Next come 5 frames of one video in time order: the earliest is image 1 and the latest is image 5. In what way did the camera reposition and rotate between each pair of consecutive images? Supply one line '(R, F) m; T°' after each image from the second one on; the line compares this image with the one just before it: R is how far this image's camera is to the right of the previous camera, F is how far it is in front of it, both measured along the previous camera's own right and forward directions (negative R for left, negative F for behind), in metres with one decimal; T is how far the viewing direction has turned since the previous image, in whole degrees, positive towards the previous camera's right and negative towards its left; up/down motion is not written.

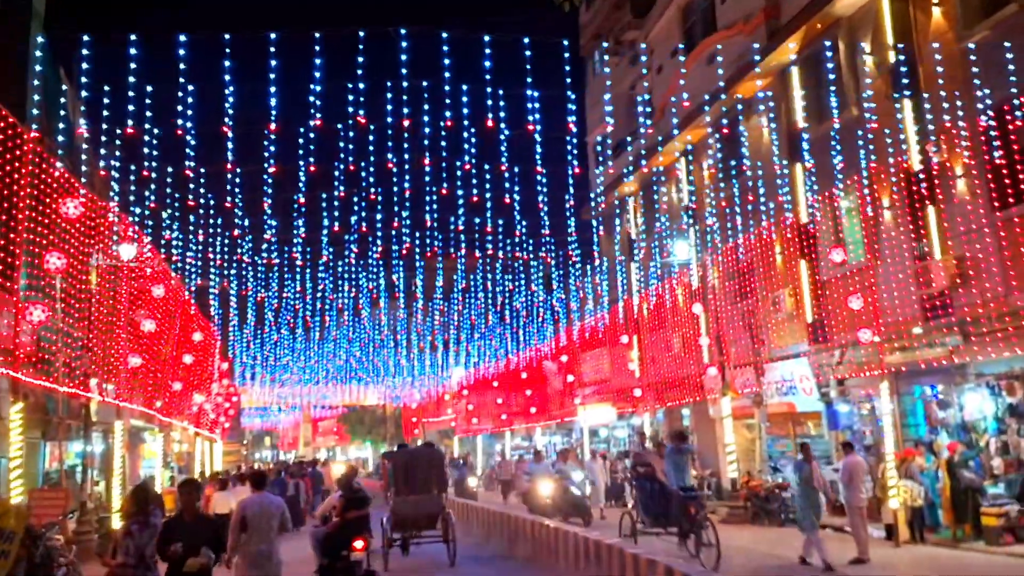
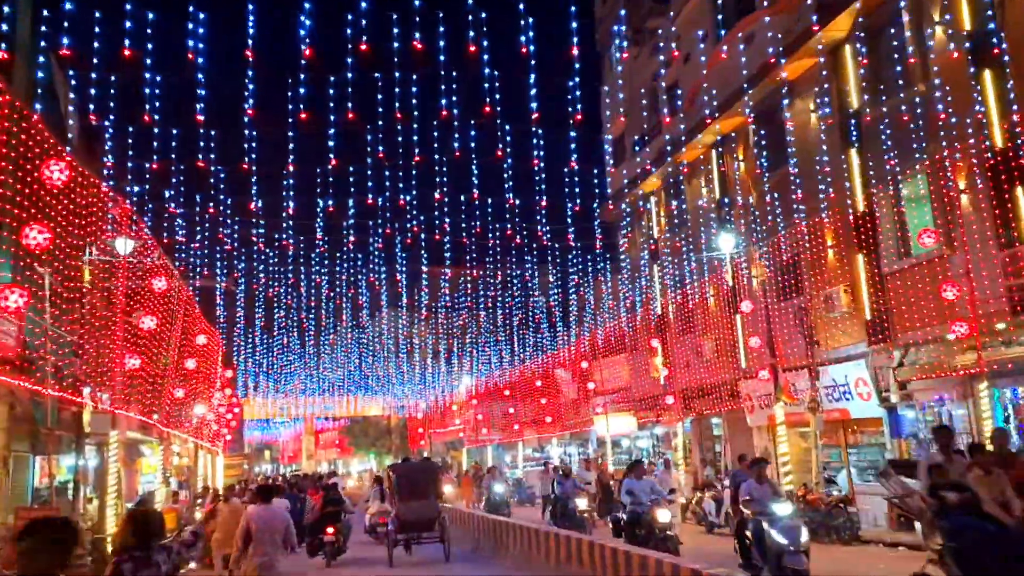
(-0.8, +1.8) m; 0°
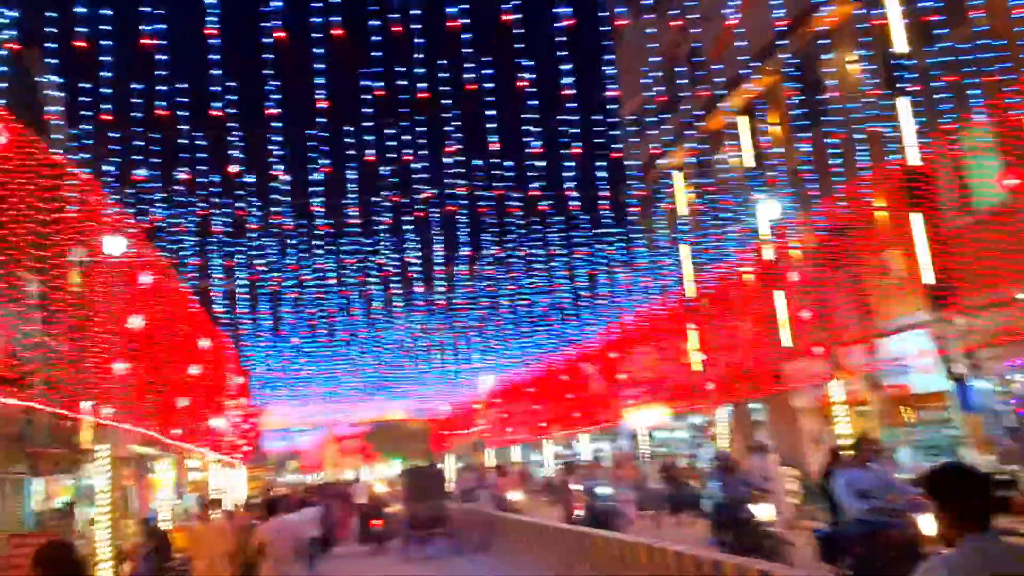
(-0.2, +1.6) m; -1°
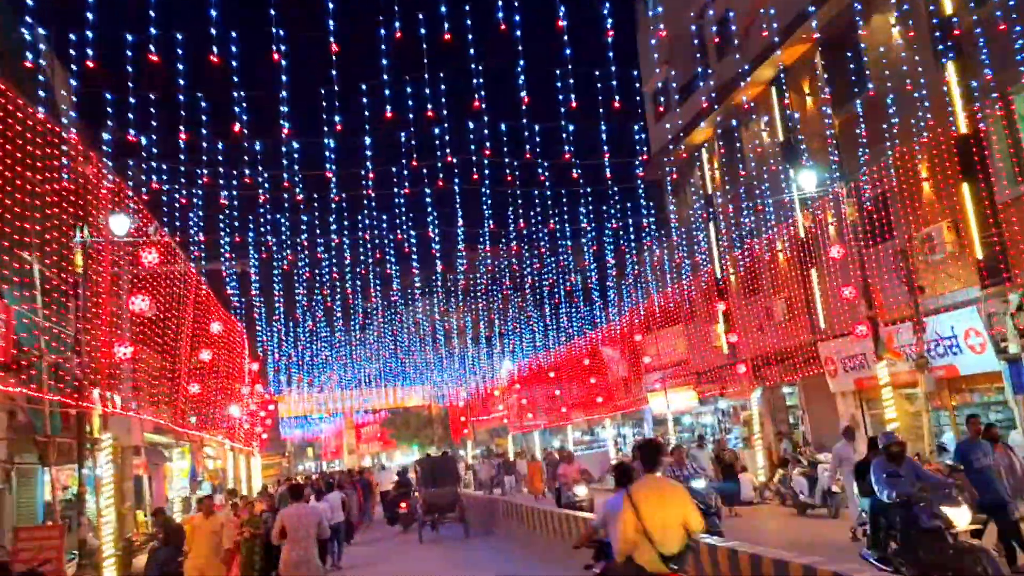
(-0.2, +0.9) m; -1°
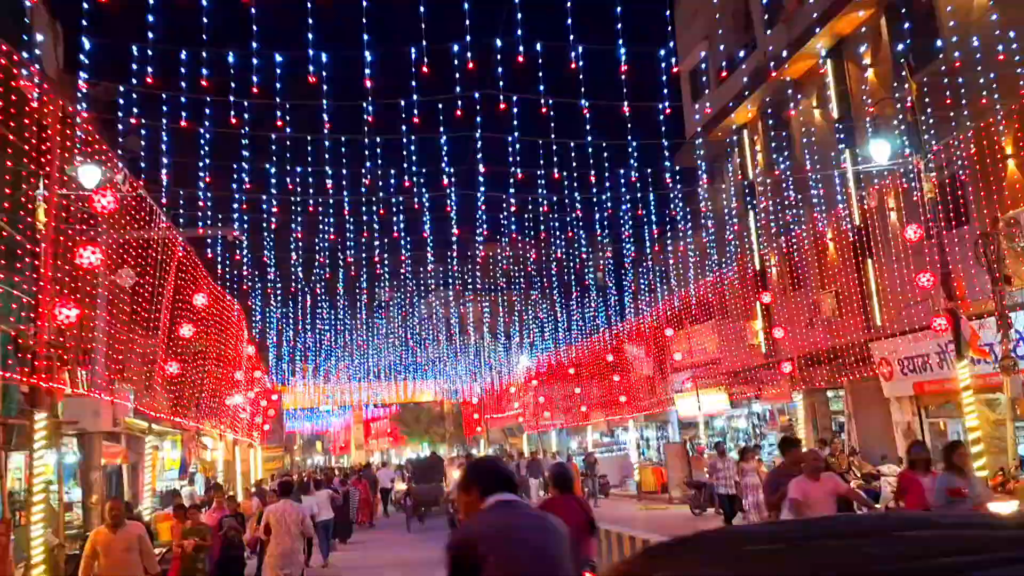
(-0.1, +2.1) m; -1°
